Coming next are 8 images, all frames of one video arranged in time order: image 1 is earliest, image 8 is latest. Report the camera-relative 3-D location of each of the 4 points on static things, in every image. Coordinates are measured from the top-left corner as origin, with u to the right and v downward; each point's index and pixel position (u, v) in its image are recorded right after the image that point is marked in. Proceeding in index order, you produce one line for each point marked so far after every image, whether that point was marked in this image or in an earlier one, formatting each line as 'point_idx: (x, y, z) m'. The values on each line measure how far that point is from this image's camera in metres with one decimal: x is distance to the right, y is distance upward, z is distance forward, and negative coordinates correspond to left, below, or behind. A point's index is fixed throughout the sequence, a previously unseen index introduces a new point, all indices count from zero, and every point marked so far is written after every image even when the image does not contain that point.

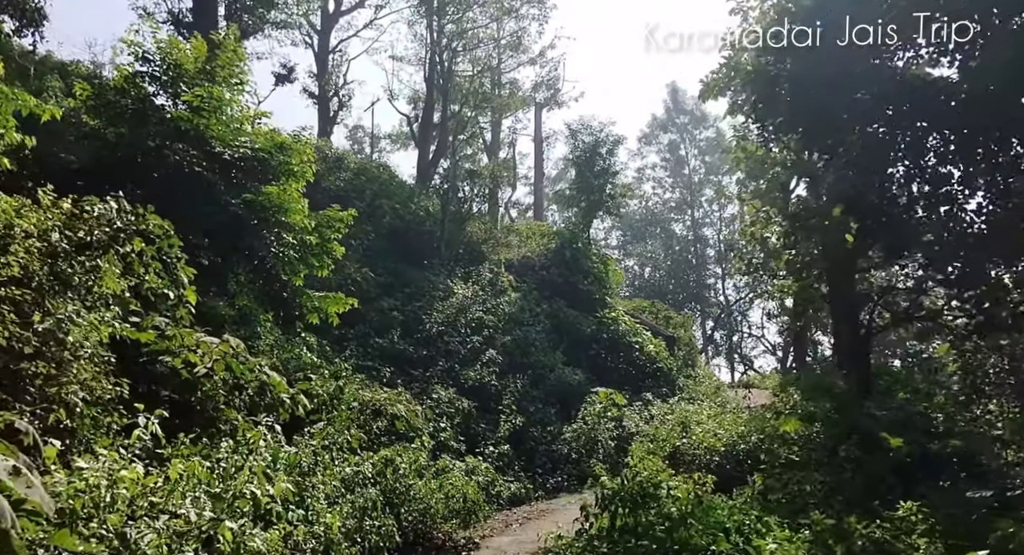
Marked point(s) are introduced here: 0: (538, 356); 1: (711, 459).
0: (+0.6, -1.6, +15.9) m
1: (+2.7, -2.4, +10.3) m
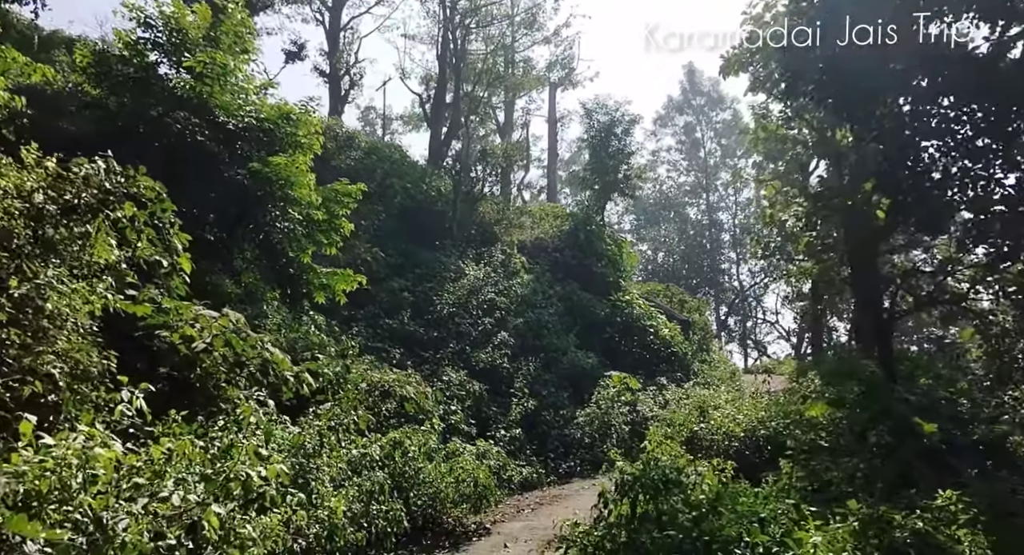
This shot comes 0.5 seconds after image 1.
0: (+0.8, -1.2, +15.6) m
1: (+2.8, -2.2, +10.0) m
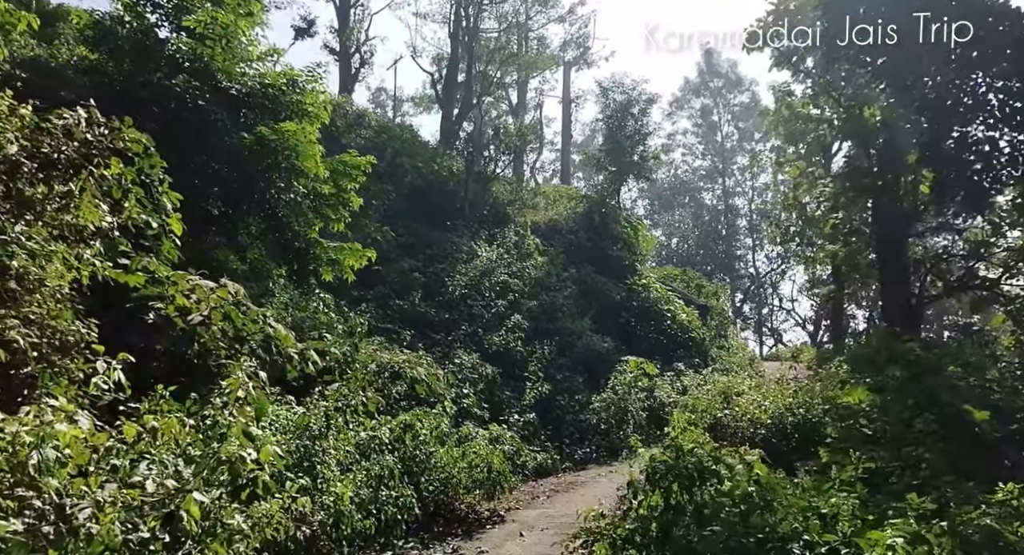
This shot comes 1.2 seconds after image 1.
0: (+1.1, -0.9, +15.2) m
1: (+3.0, -1.9, +9.5) m
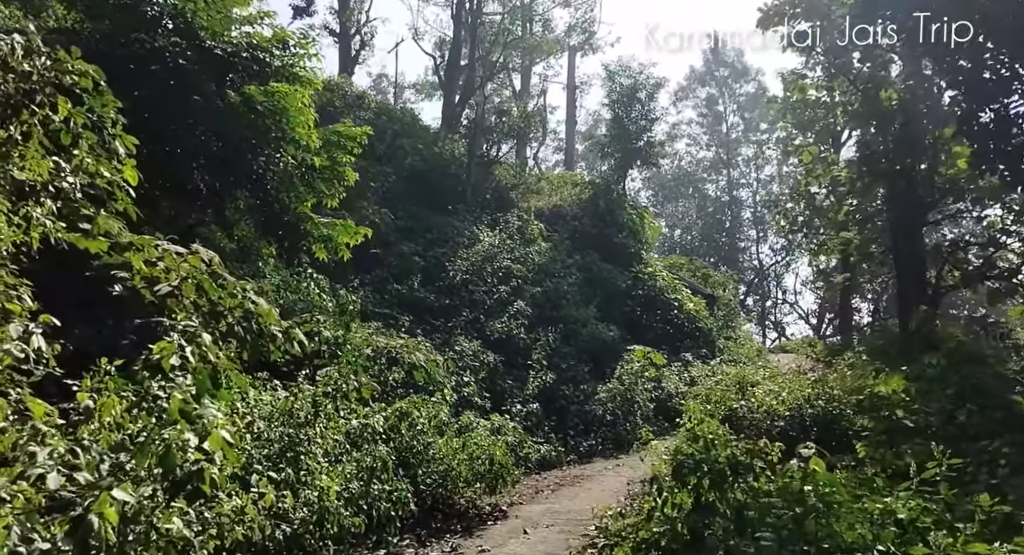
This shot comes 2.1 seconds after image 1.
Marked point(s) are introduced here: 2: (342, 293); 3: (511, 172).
0: (+1.1, -0.6, +14.6) m
1: (+3.0, -1.7, +9.0) m
2: (-2.3, -0.2, +10.3) m
3: (0.0, +2.6, +19.5) m
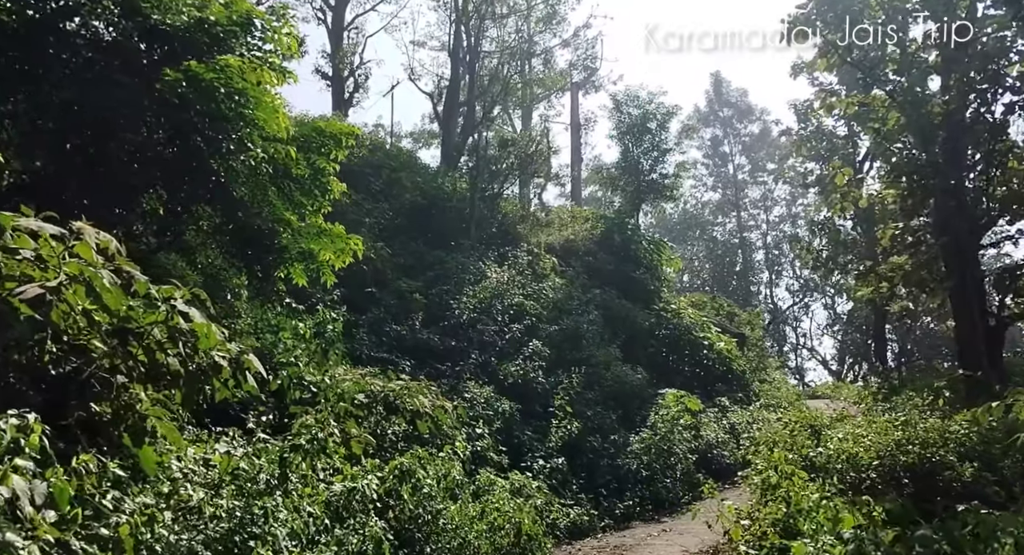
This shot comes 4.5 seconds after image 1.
0: (+1.3, -1.2, +13.0) m
1: (+3.3, -1.9, +7.3) m
2: (-2.0, -0.6, +8.7) m
3: (+0.1, +1.6, +18.1) m
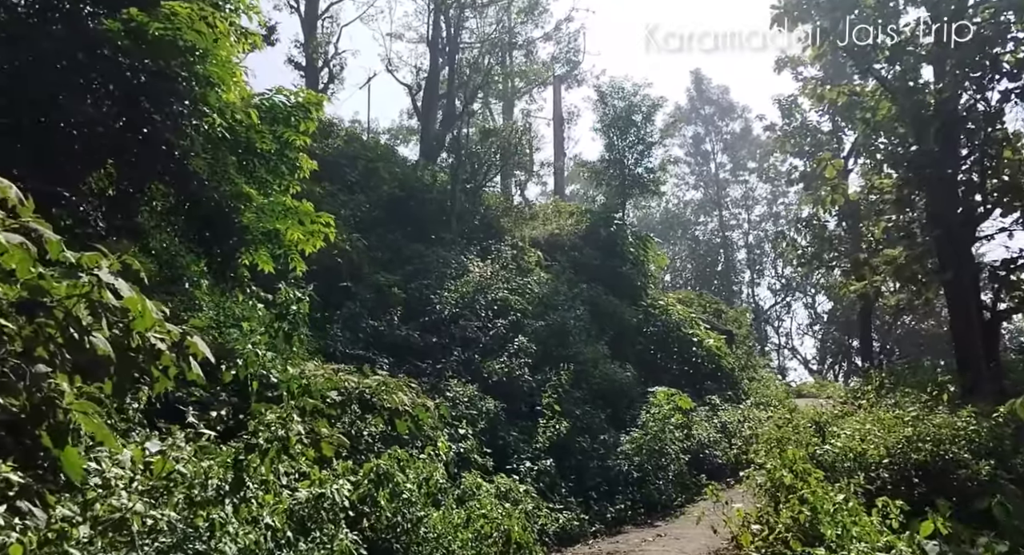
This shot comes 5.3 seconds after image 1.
0: (+1.1, -1.1, +12.4) m
1: (+3.2, -1.7, +6.8) m
2: (-2.2, -0.5, +8.1) m
3: (-0.3, +1.7, +17.5) m
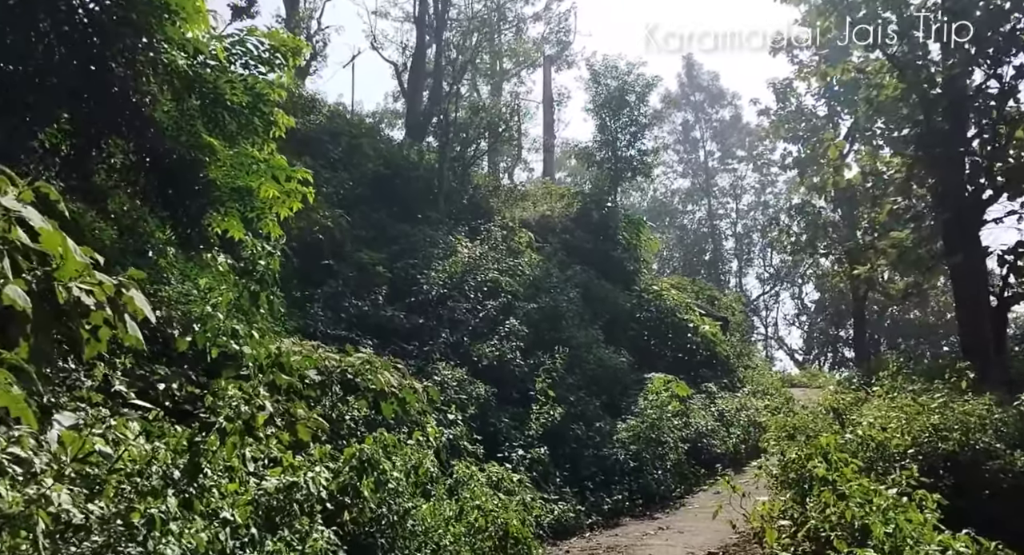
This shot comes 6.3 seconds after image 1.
0: (+0.9, -0.8, +11.9) m
1: (+3.2, -1.5, +6.3) m
2: (-2.2, -0.2, +7.5) m
3: (-0.5, +2.1, +16.9) m
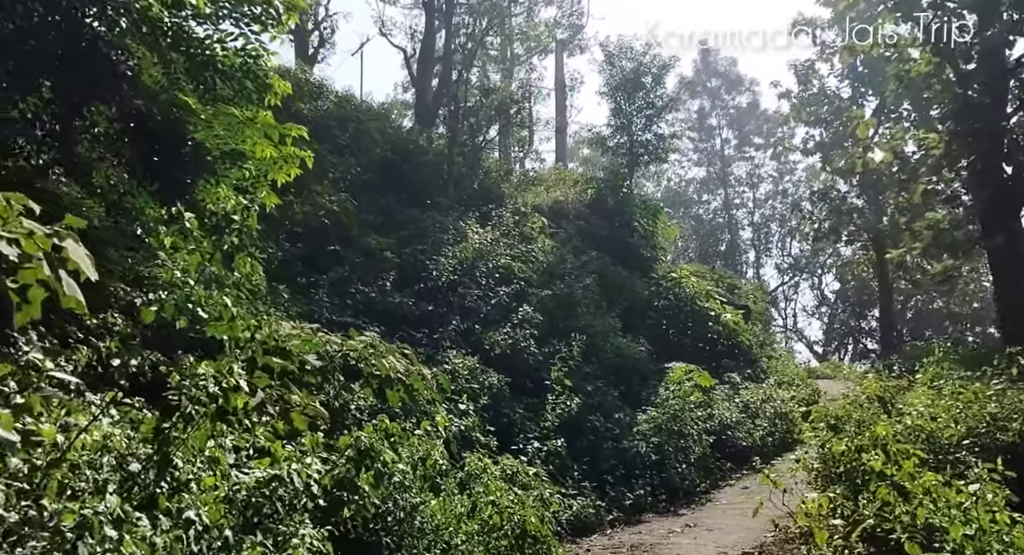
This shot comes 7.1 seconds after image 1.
0: (+1.1, -0.6, +11.4) m
1: (+3.3, -1.3, +5.8) m
2: (-2.1, 0.0, +7.0) m
3: (-0.3, +2.3, +16.4) m
